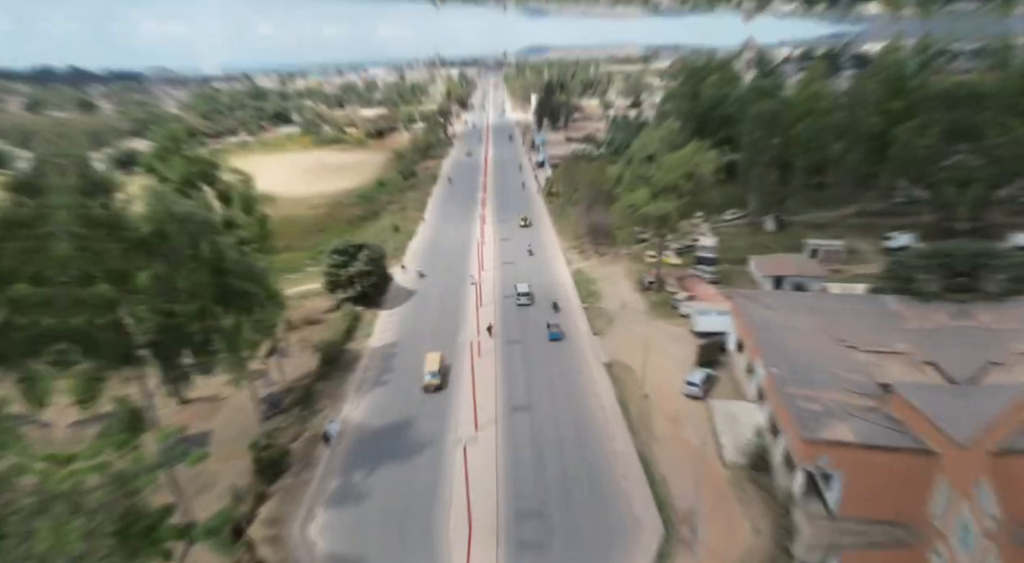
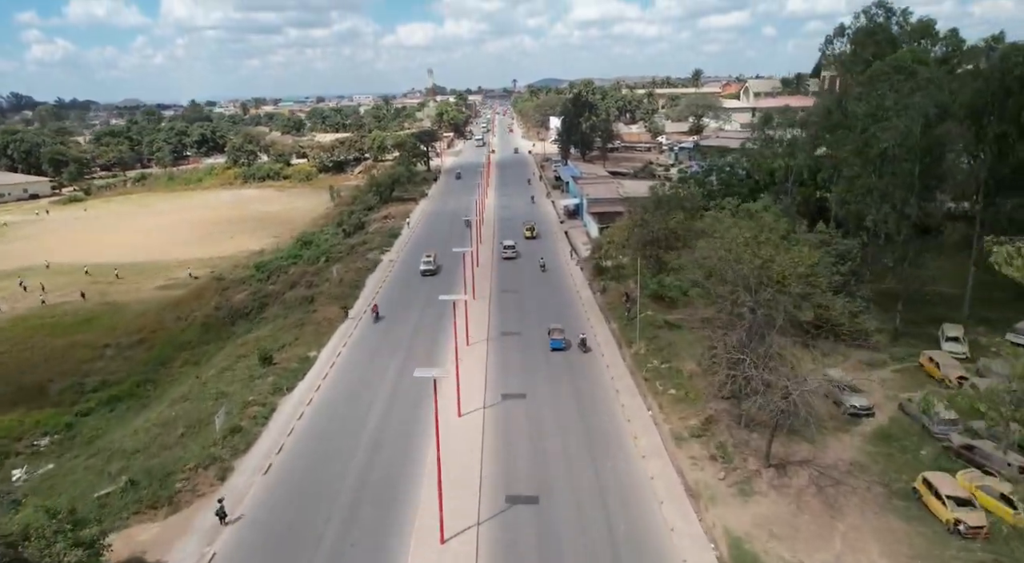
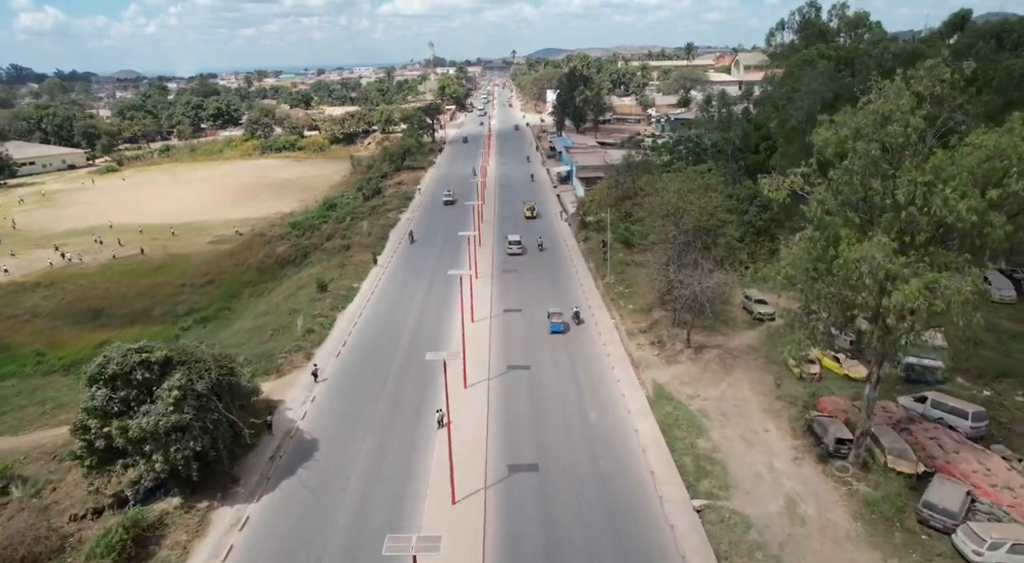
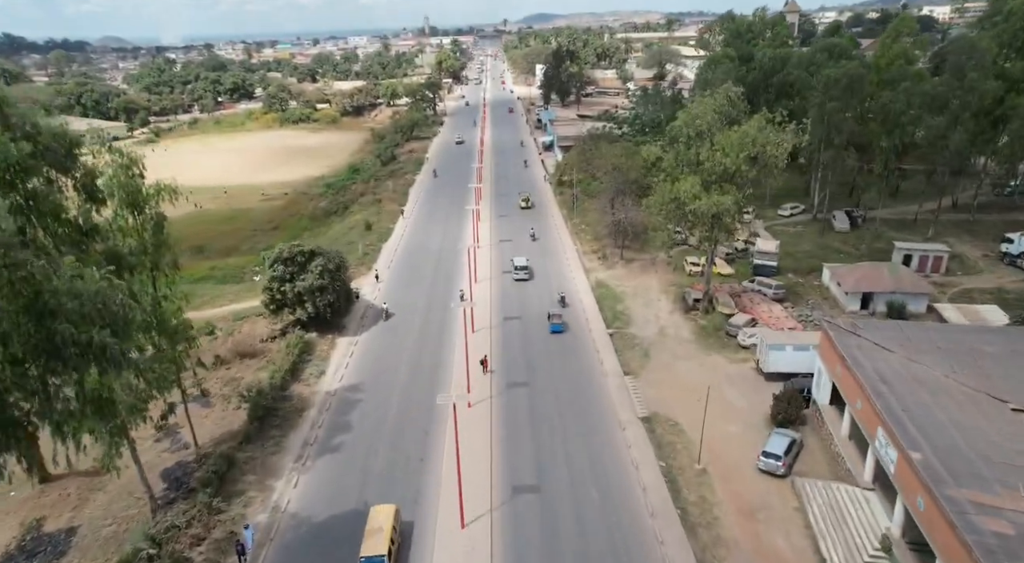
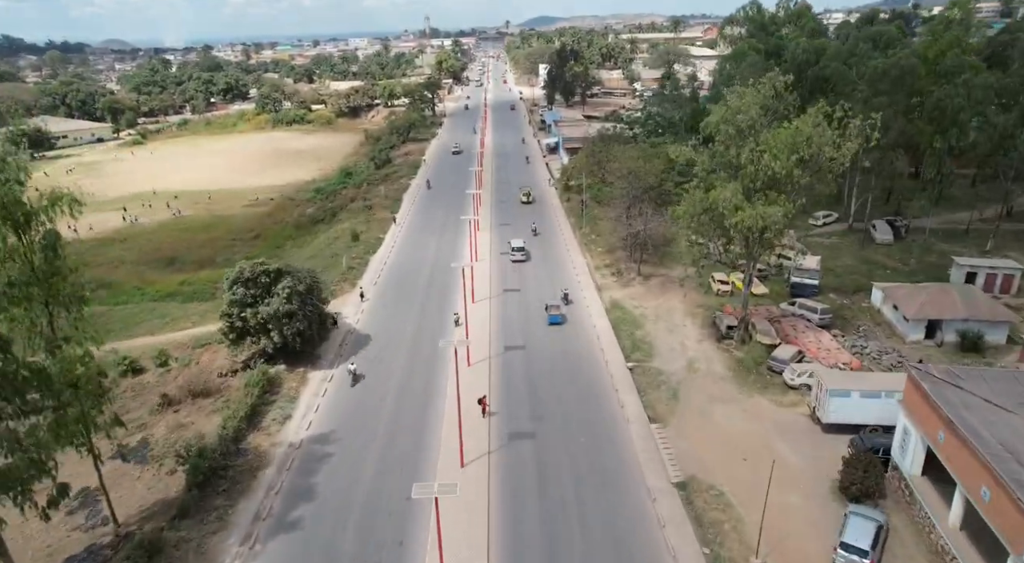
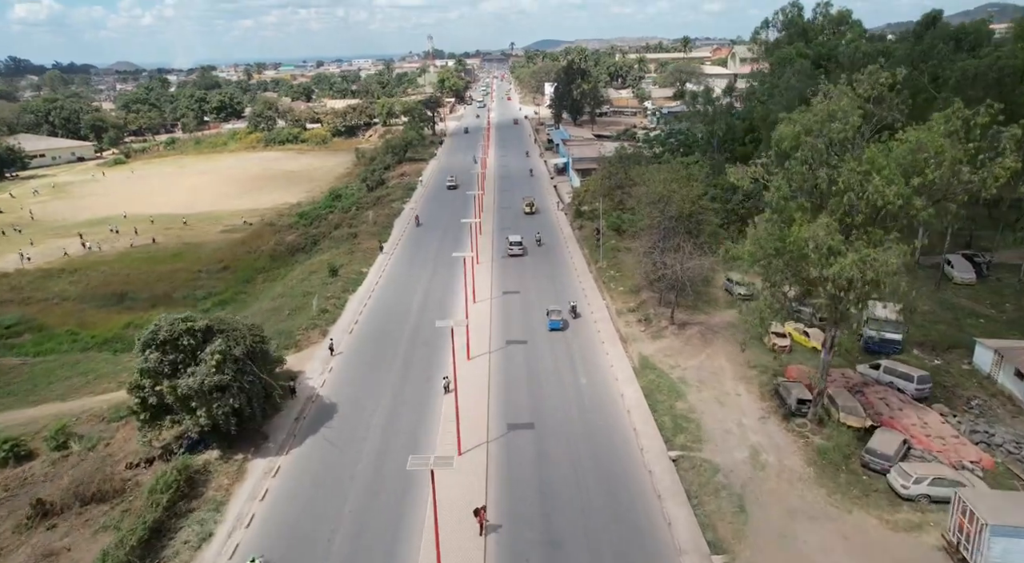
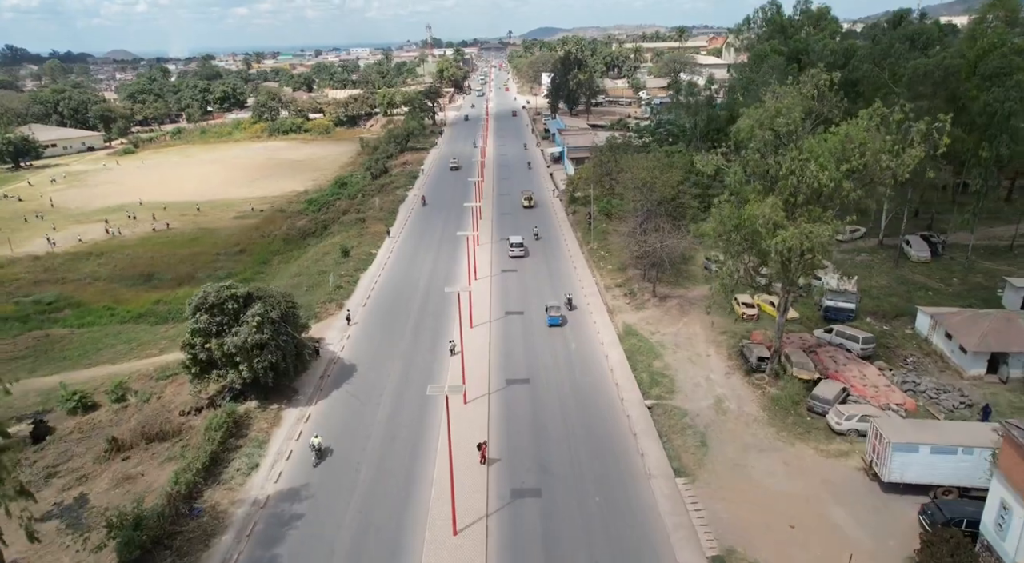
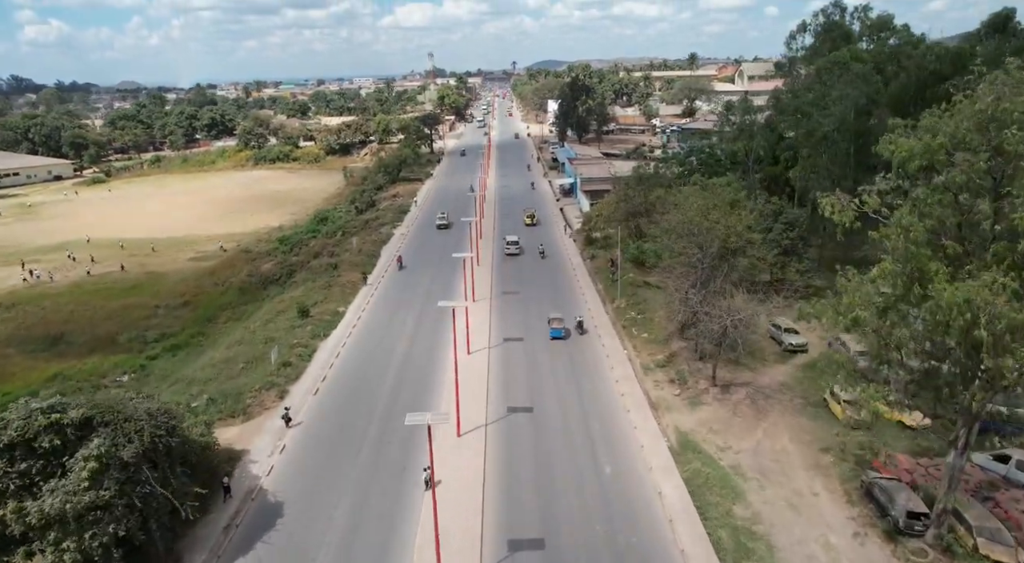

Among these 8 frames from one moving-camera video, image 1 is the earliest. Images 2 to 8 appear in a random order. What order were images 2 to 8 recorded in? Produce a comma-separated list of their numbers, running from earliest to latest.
4, 5, 7, 6, 3, 8, 2
